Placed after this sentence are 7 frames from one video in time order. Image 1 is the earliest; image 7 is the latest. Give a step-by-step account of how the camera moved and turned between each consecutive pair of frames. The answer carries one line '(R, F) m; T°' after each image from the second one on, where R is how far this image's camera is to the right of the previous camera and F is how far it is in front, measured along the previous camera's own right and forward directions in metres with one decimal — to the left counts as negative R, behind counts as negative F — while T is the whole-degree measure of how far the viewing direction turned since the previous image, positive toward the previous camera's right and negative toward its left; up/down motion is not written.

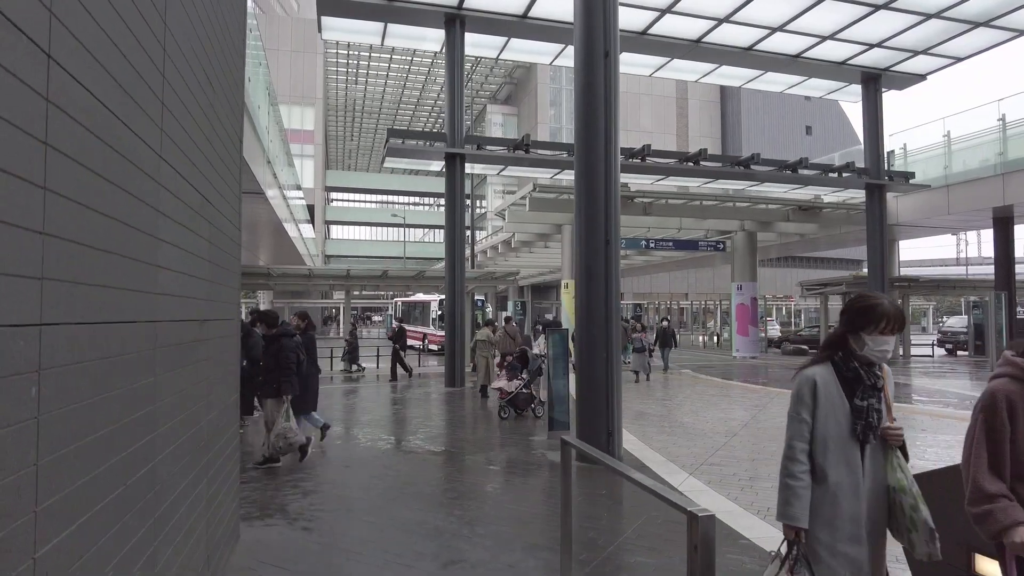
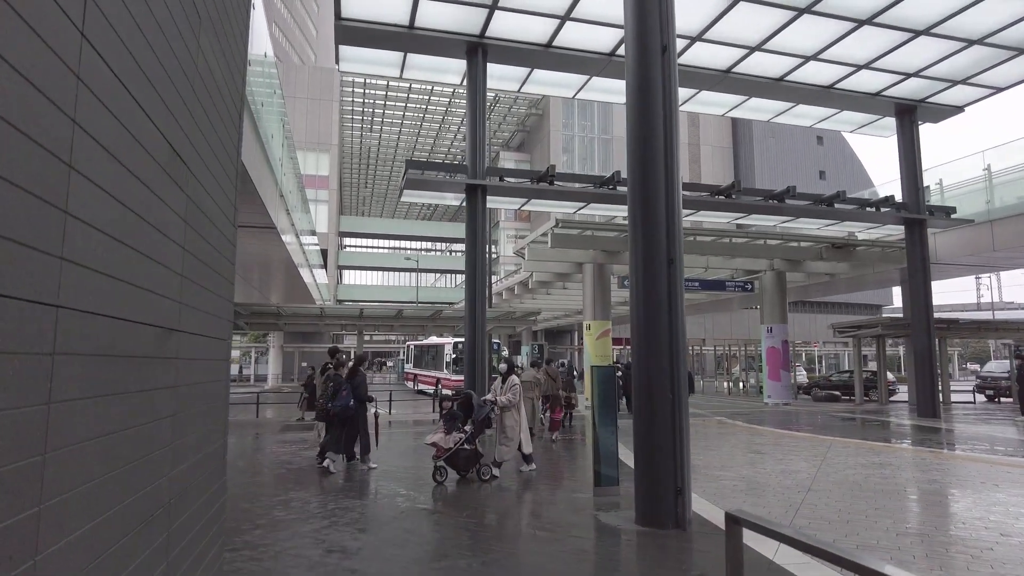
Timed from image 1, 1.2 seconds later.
(-0.3, +0.9) m; -1°
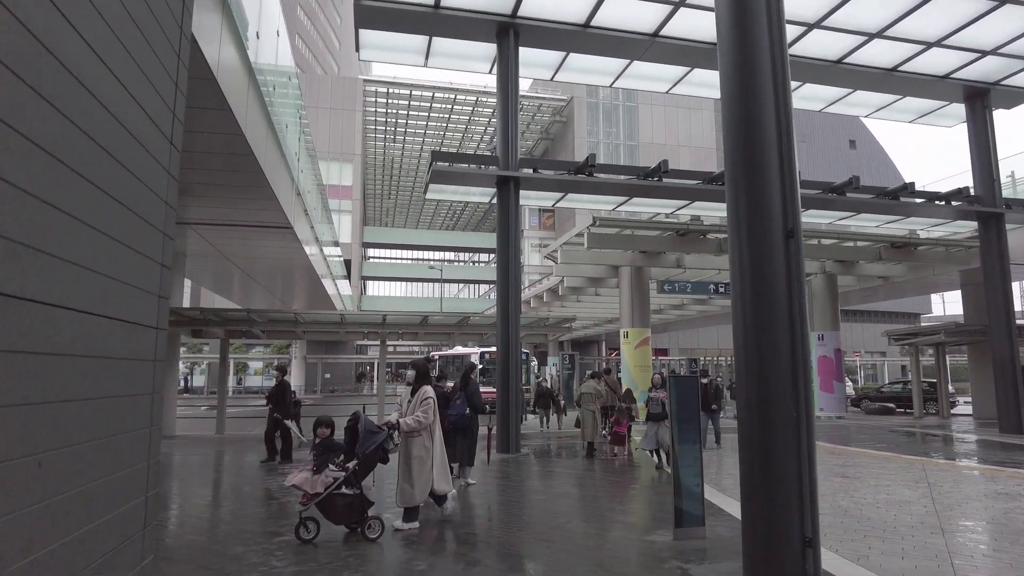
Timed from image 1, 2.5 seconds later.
(-0.3, +1.2) m; -2°
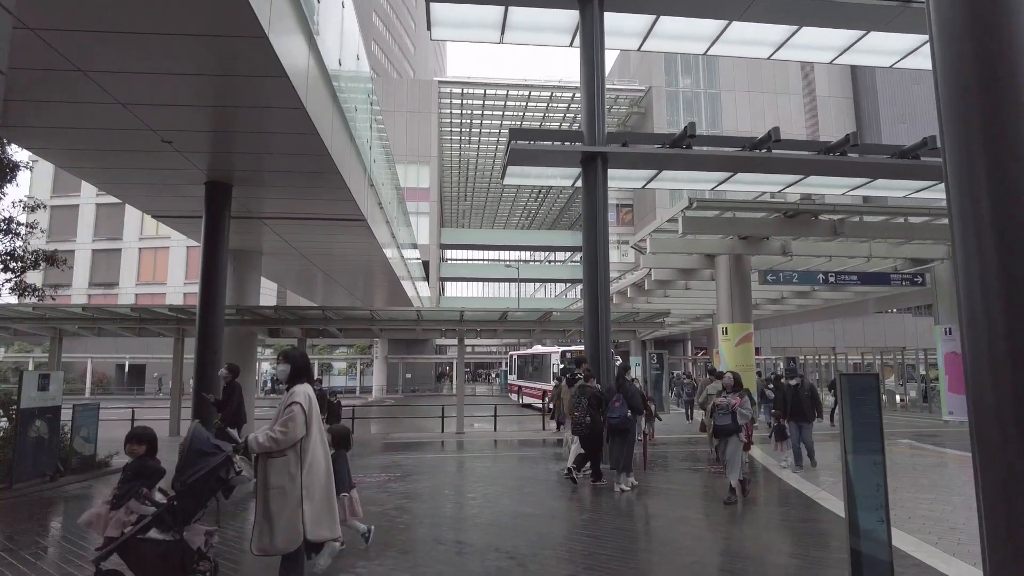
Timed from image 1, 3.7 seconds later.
(-0.2, +1.1) m; -7°
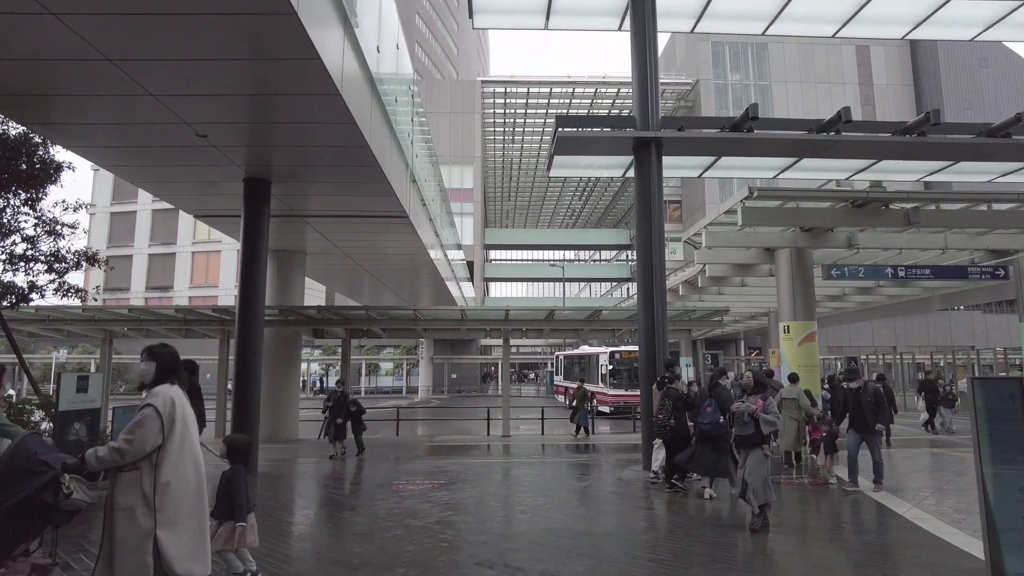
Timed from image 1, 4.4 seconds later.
(-0.1, +0.6) m; -4°
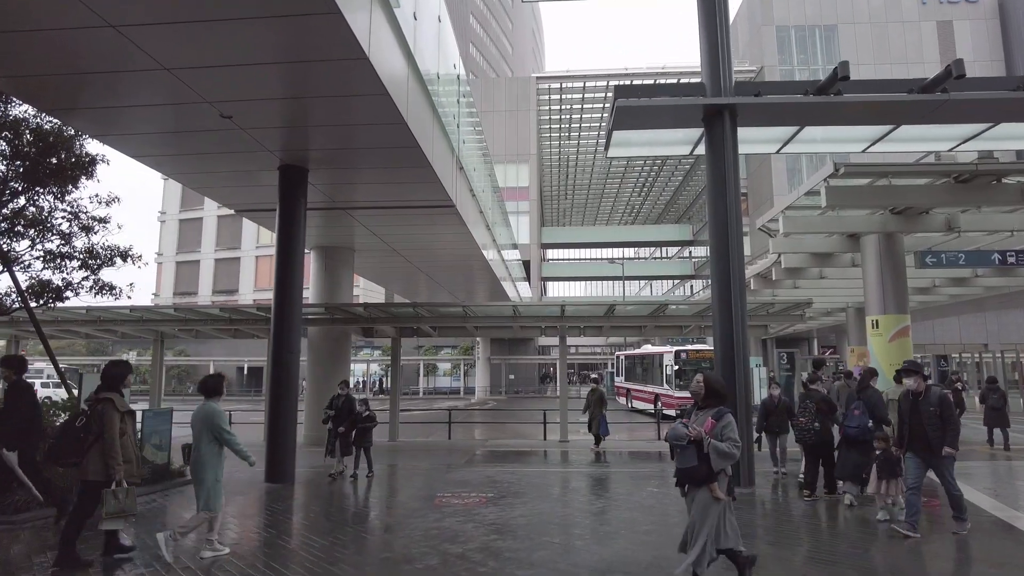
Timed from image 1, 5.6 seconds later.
(0.0, +1.0) m; -5°
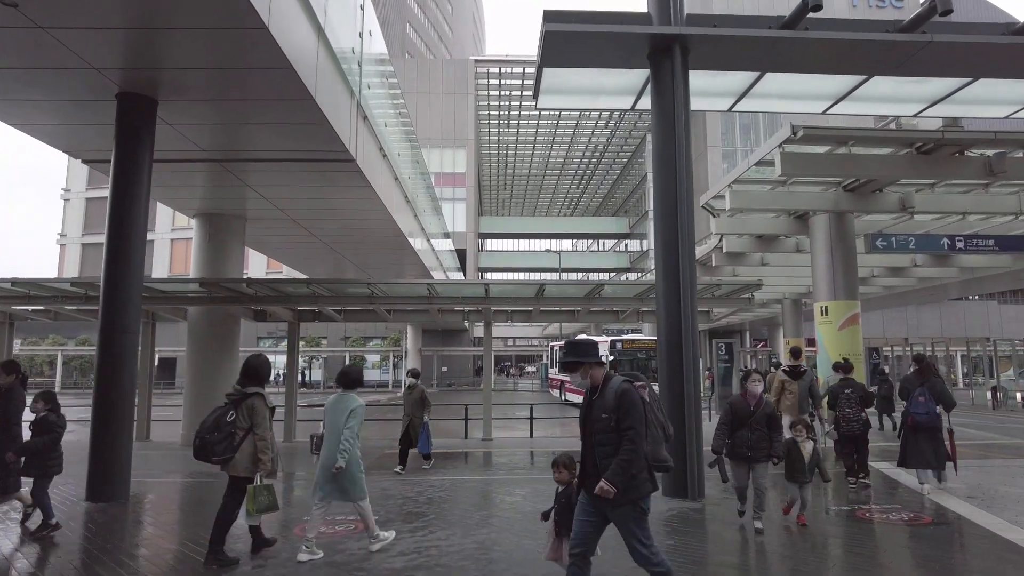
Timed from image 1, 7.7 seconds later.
(+0.4, +1.7) m; +5°
